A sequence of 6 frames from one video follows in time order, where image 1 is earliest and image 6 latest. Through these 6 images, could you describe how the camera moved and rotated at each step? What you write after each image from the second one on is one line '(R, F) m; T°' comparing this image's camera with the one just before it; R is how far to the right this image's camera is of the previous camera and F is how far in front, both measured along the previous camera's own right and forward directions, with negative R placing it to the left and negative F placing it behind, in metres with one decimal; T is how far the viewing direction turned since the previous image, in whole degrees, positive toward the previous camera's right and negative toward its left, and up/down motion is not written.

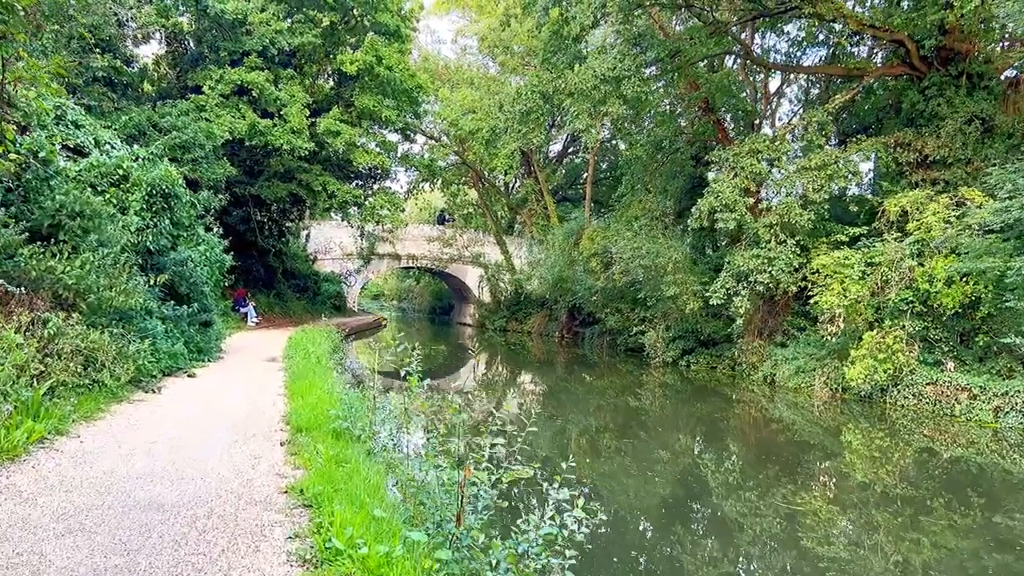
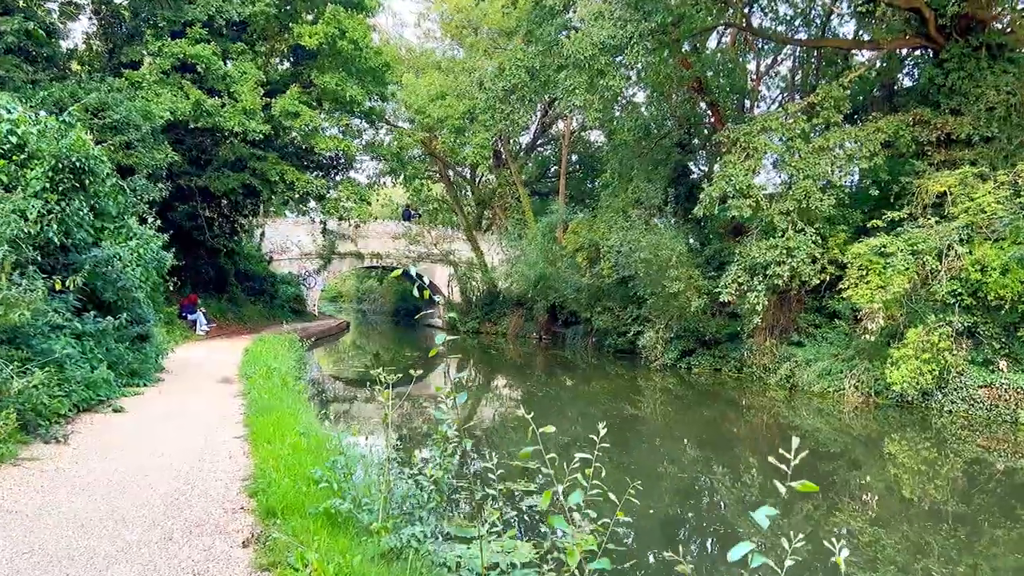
(-0.4, +1.5) m; +3°
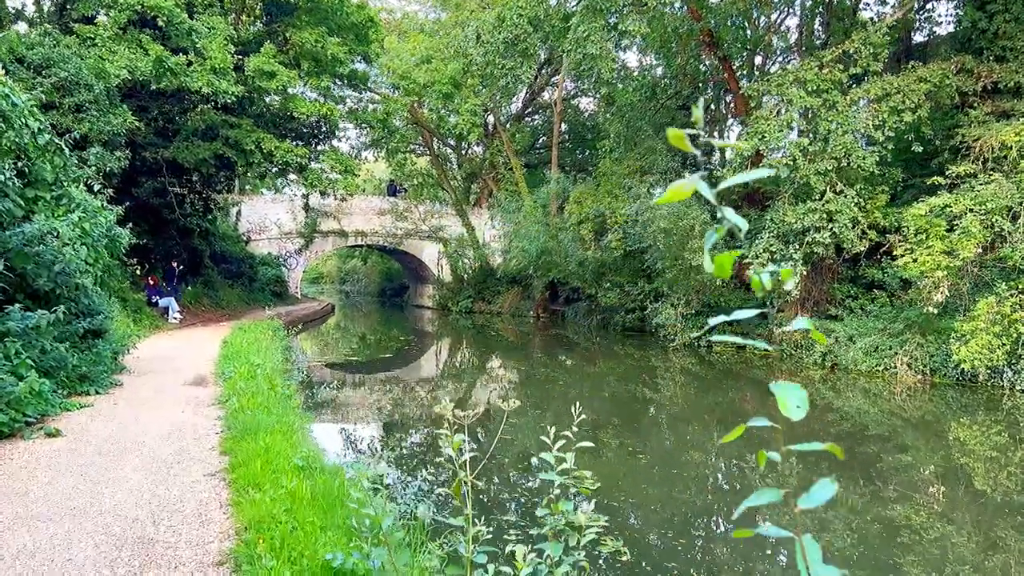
(-0.4, +1.2) m; +1°
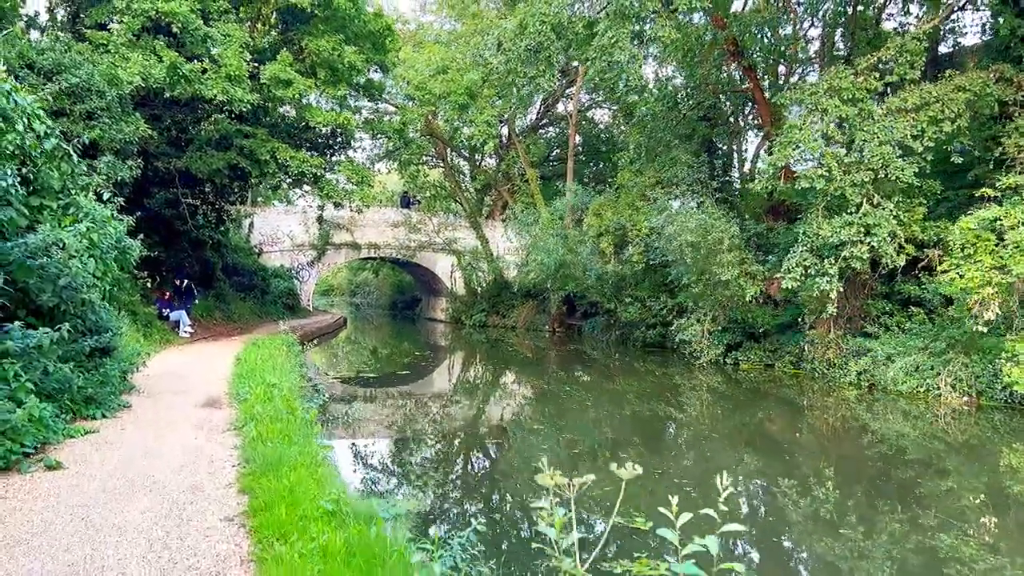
(-0.2, +0.4) m; -1°
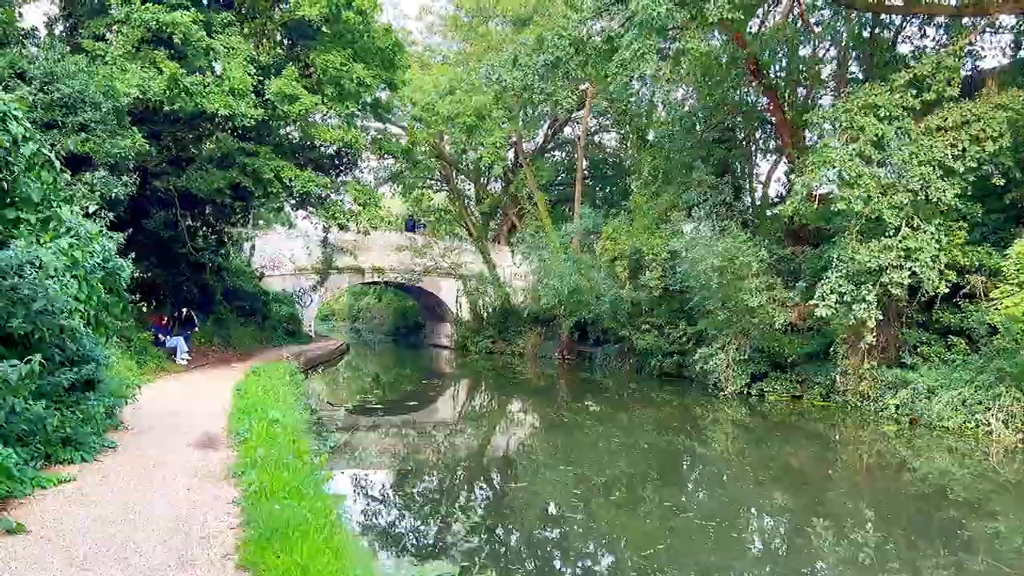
(-0.2, +0.6) m; 0°
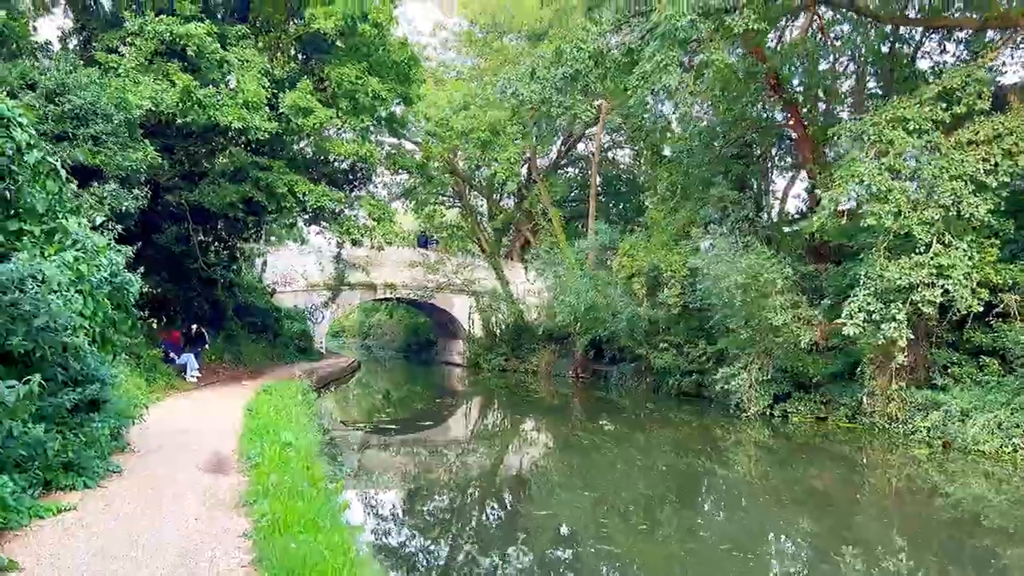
(-0.1, +0.2) m; -1°
